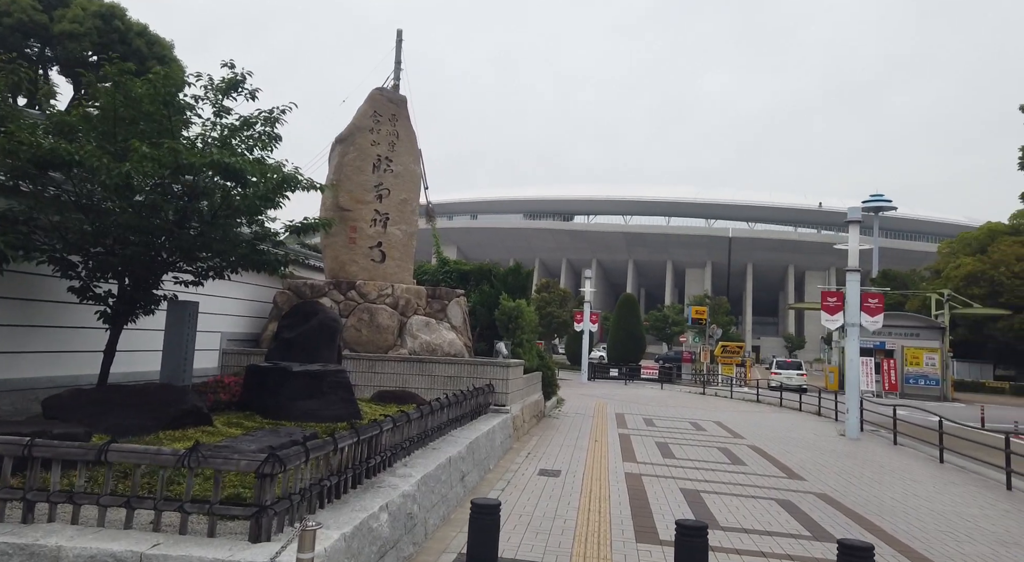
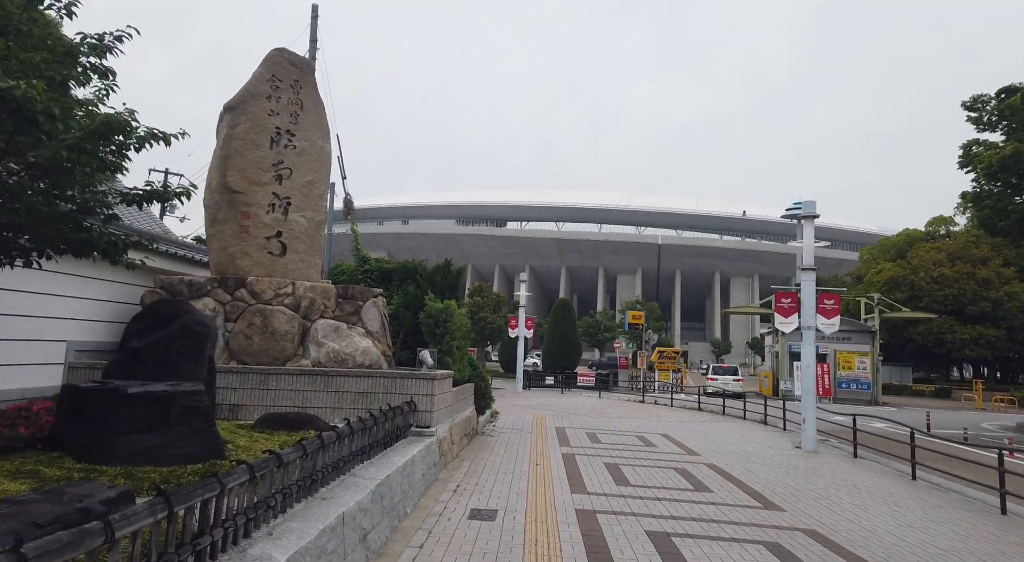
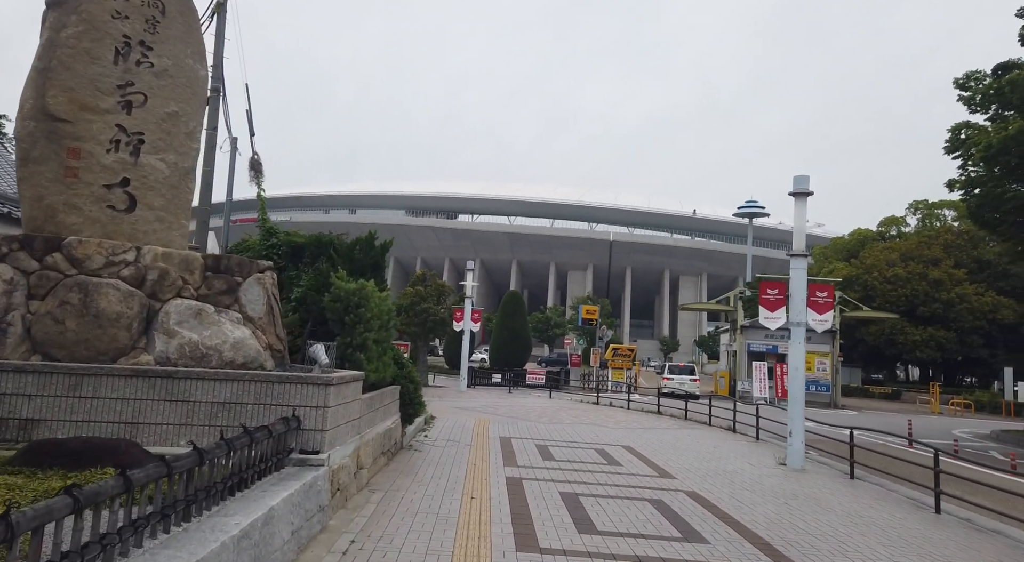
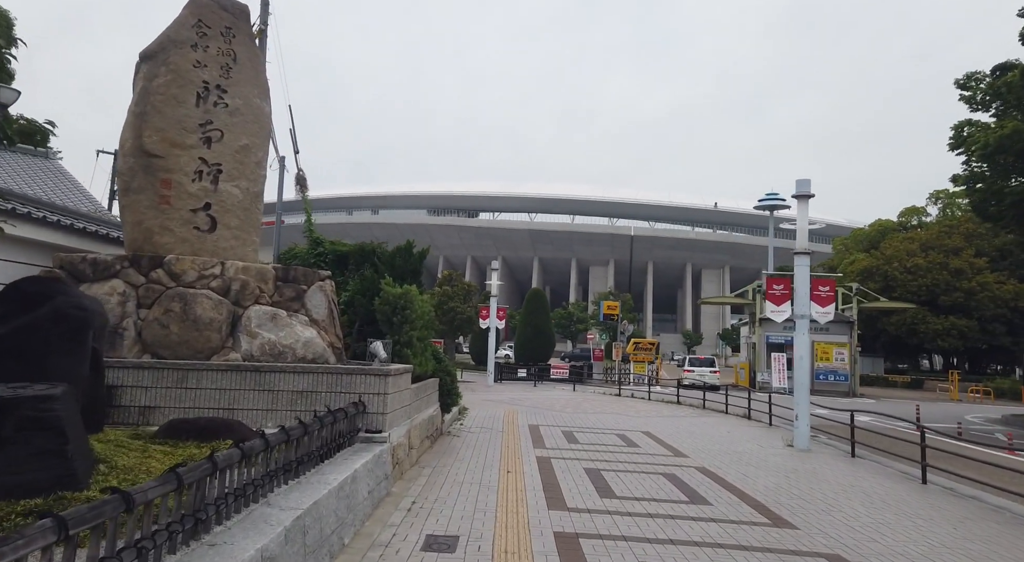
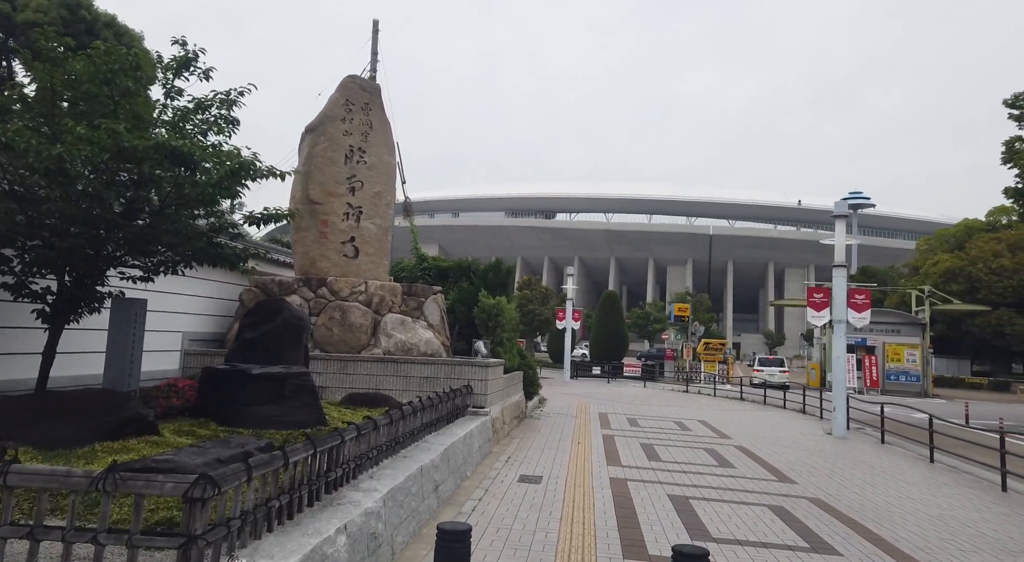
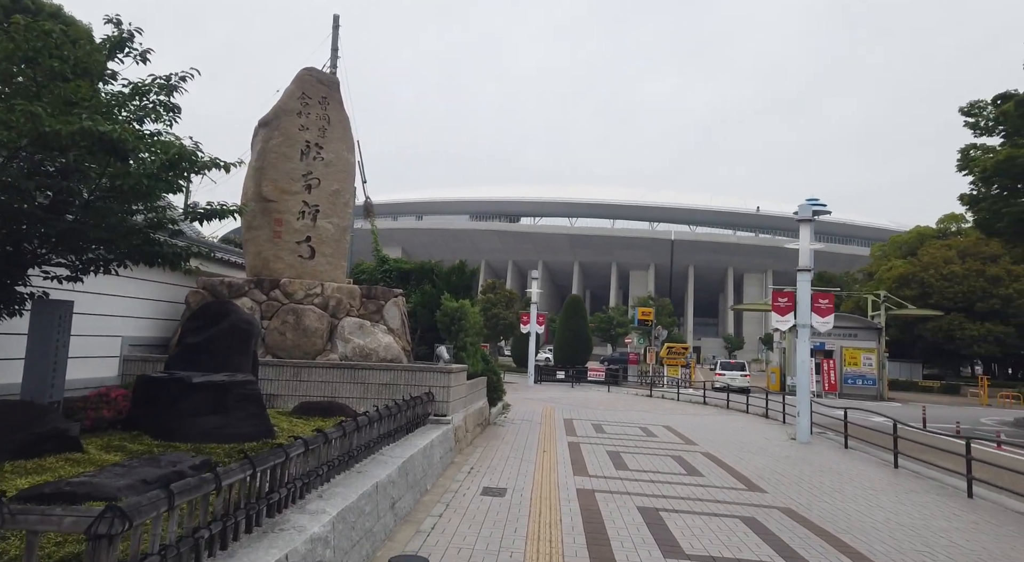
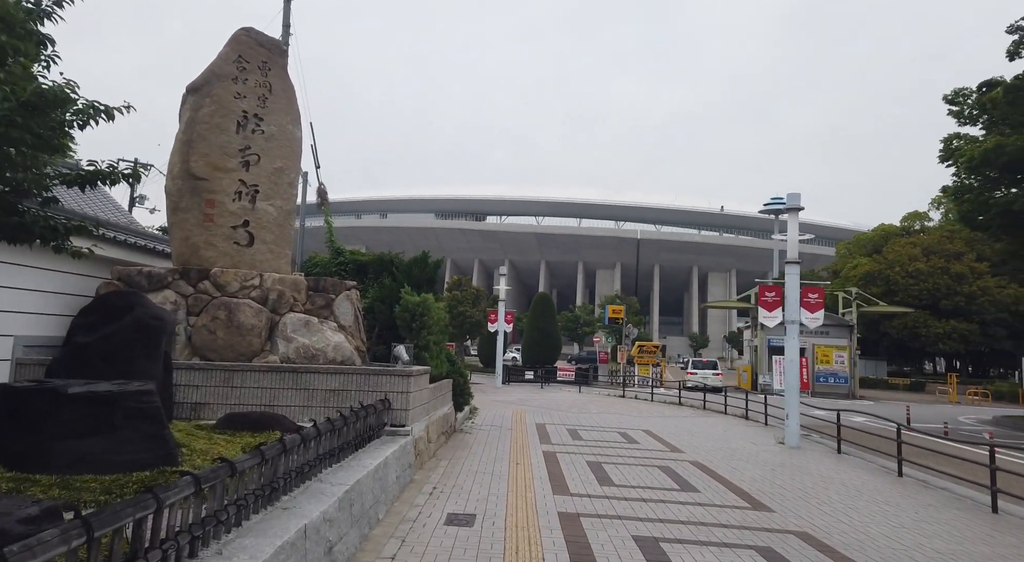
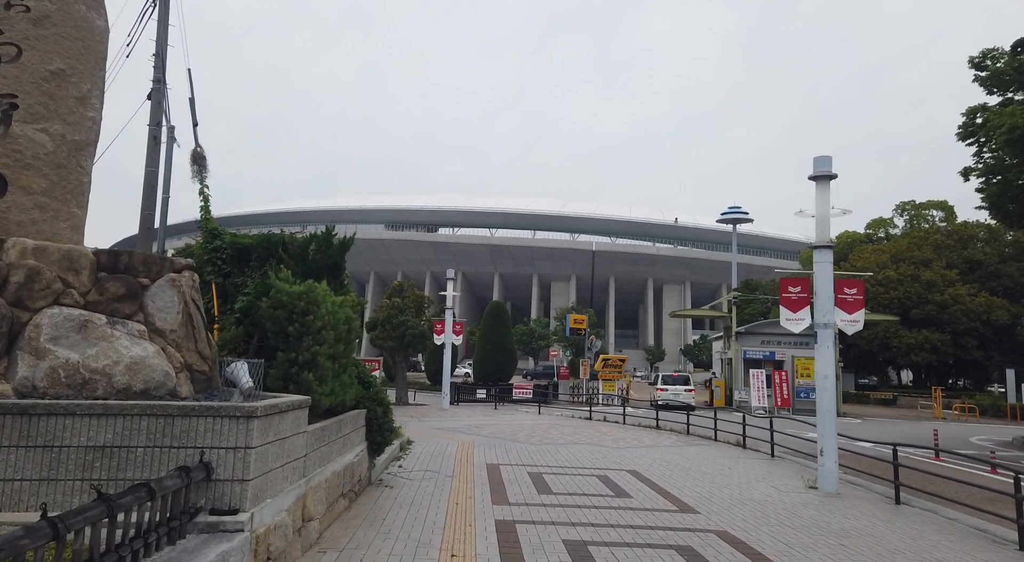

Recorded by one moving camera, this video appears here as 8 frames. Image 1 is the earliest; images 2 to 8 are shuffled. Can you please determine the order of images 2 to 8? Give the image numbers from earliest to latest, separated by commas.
5, 6, 2, 7, 4, 3, 8
